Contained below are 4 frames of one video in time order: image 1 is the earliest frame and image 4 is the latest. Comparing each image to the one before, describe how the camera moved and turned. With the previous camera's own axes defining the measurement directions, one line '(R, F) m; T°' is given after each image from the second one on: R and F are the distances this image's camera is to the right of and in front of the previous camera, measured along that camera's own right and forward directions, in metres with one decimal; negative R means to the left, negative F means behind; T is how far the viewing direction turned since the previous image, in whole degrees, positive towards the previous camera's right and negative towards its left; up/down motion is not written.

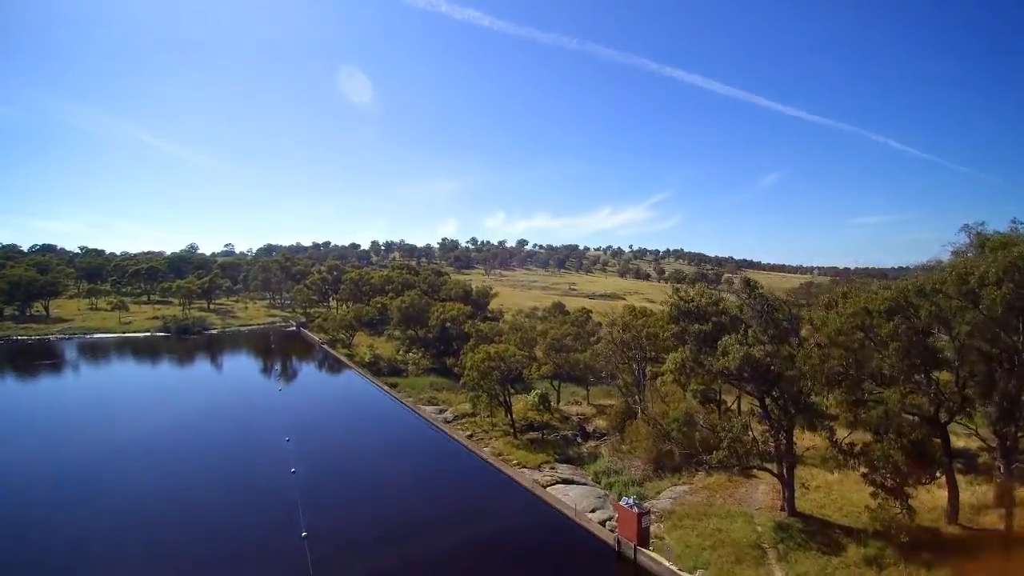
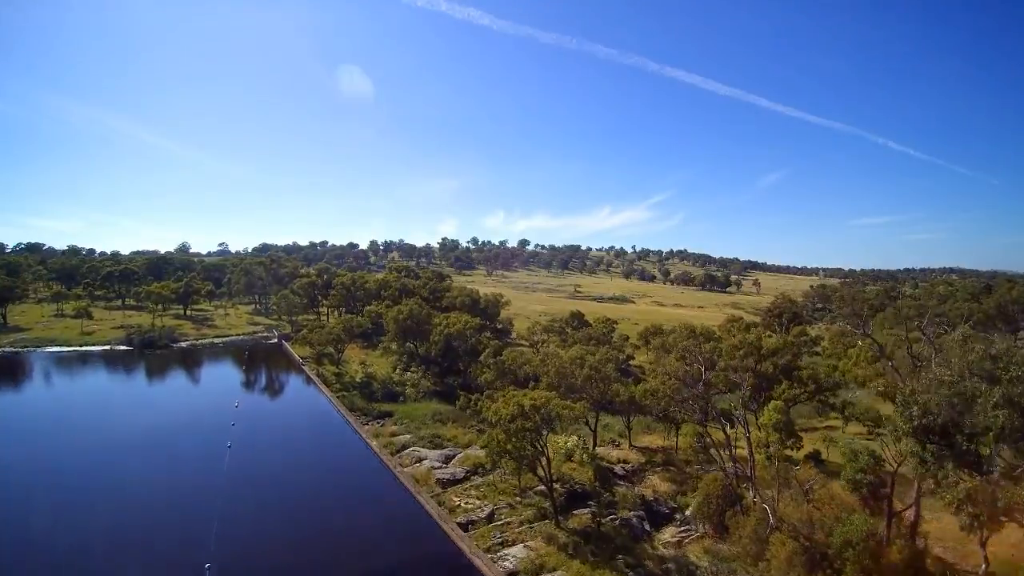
(-1.7, +8.9) m; 0°
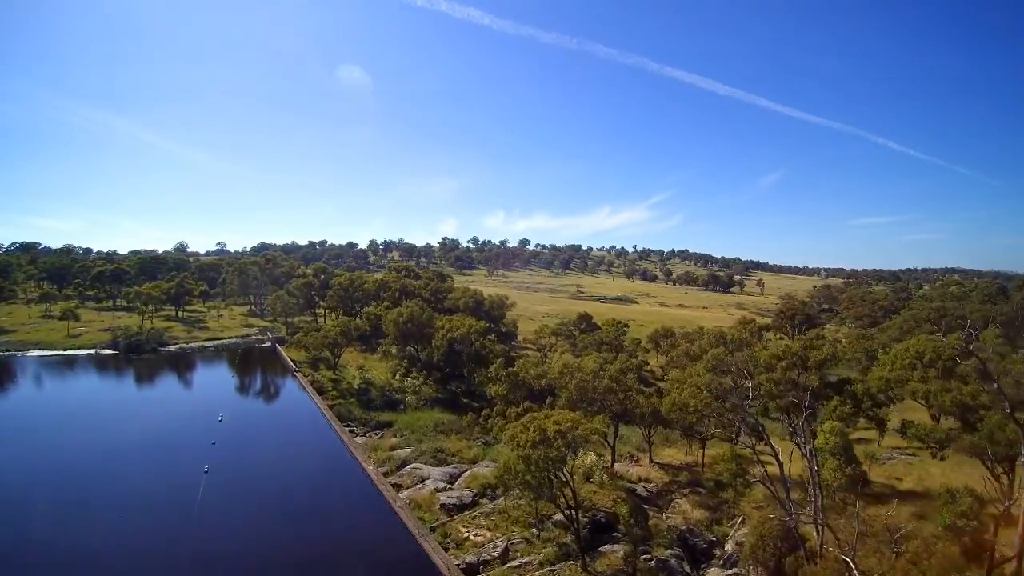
(-0.7, +2.9) m; 0°
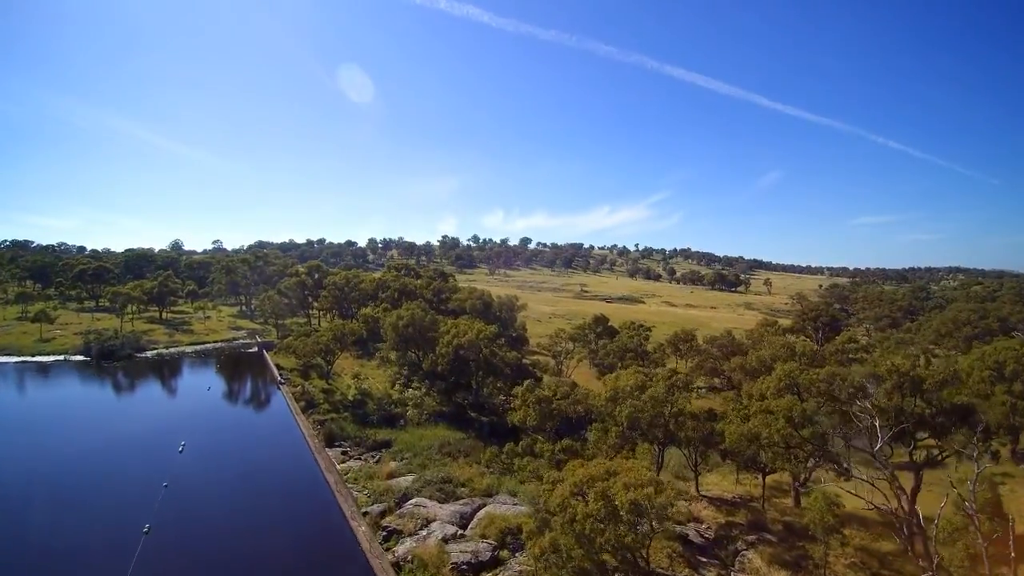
(-1.2, +5.1) m; 0°
